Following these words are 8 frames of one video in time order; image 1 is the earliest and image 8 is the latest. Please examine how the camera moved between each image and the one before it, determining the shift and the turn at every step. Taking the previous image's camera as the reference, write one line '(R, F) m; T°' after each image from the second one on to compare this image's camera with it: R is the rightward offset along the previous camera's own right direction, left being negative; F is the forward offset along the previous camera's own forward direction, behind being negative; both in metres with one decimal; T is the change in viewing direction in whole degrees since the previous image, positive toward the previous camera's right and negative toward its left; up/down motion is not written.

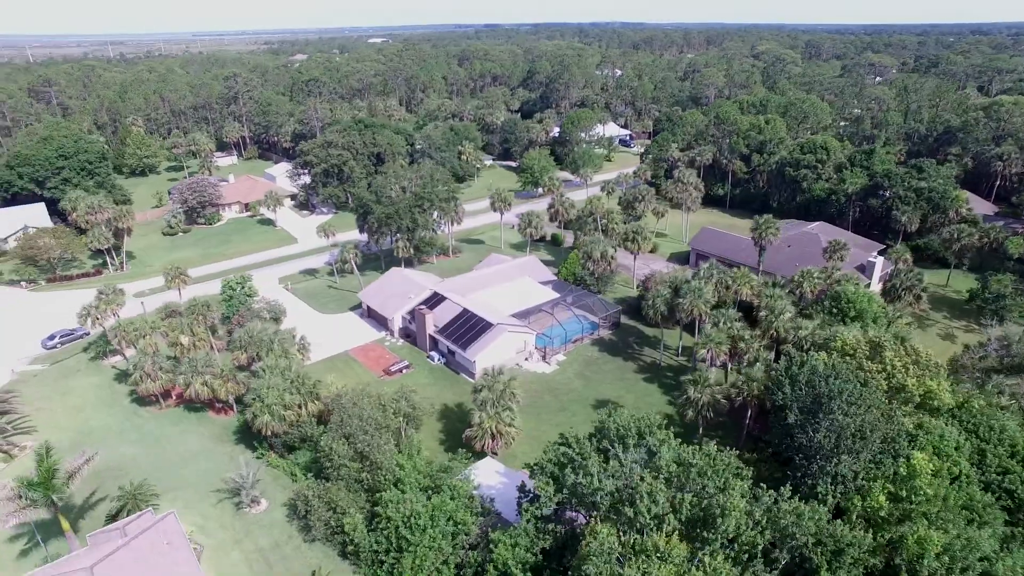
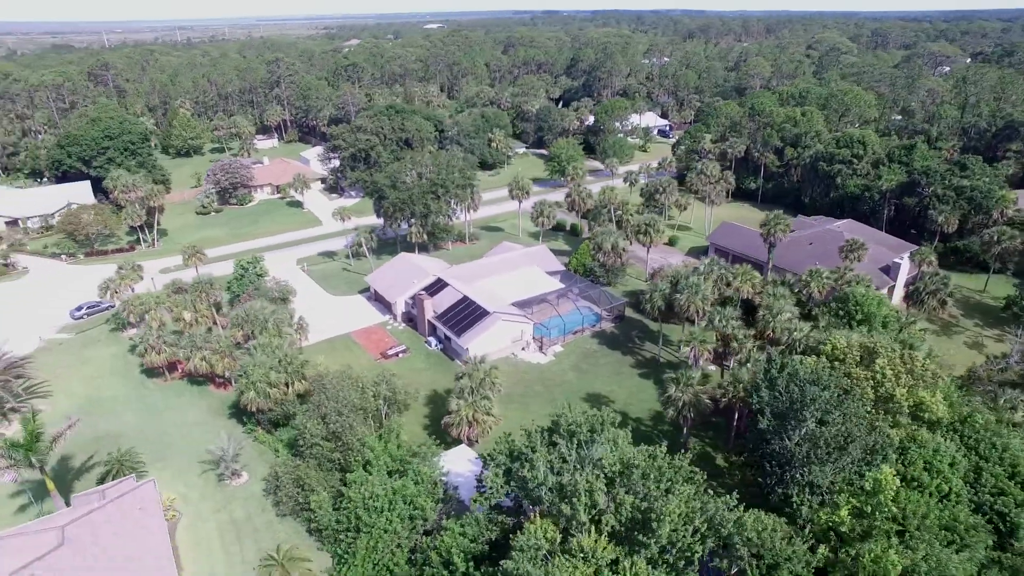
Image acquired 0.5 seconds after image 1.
(+4.3, +0.5) m; -5°
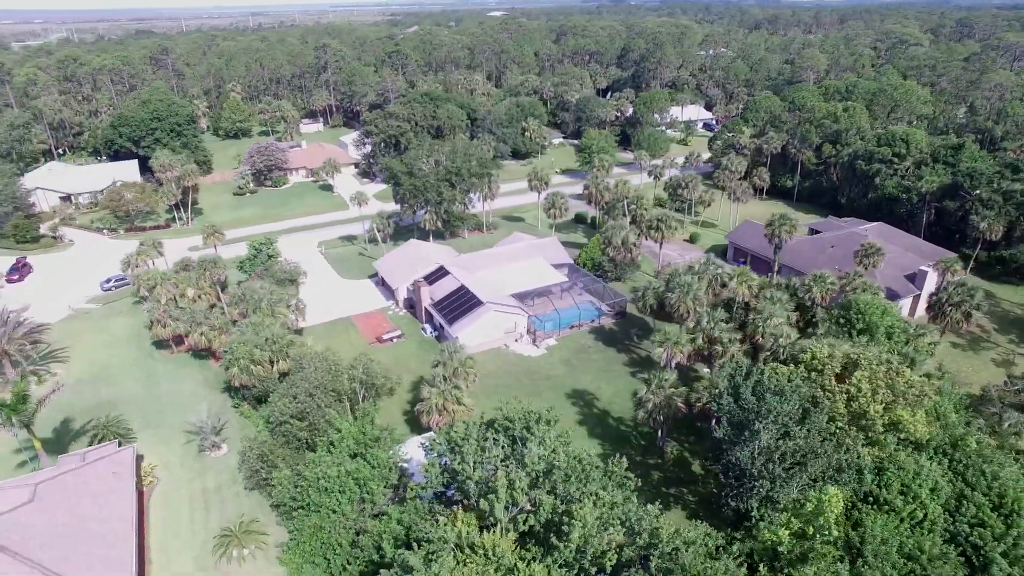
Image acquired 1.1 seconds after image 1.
(+5.1, +0.6) m; -5°
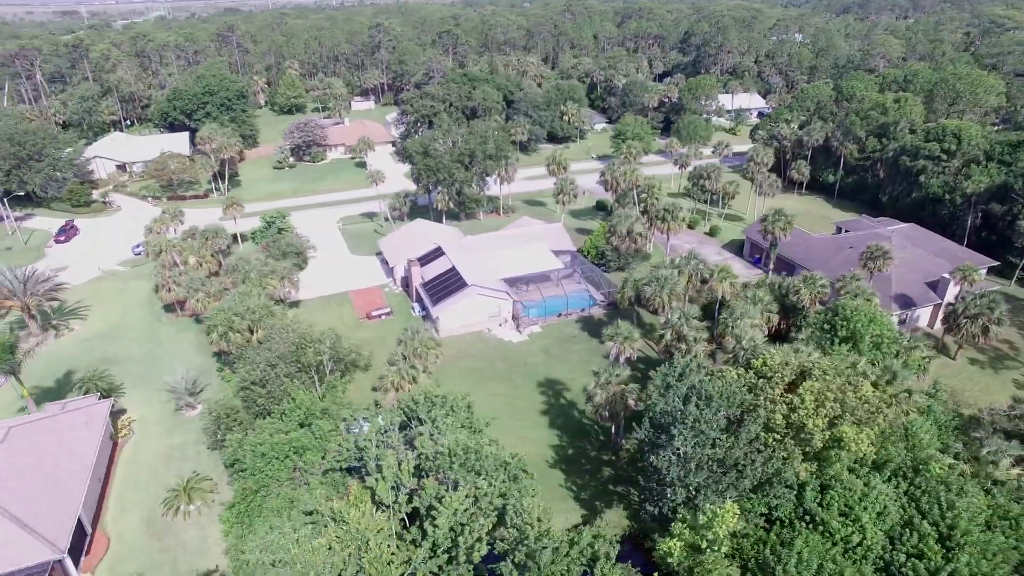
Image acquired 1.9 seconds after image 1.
(+6.9, +0.7) m; -6°
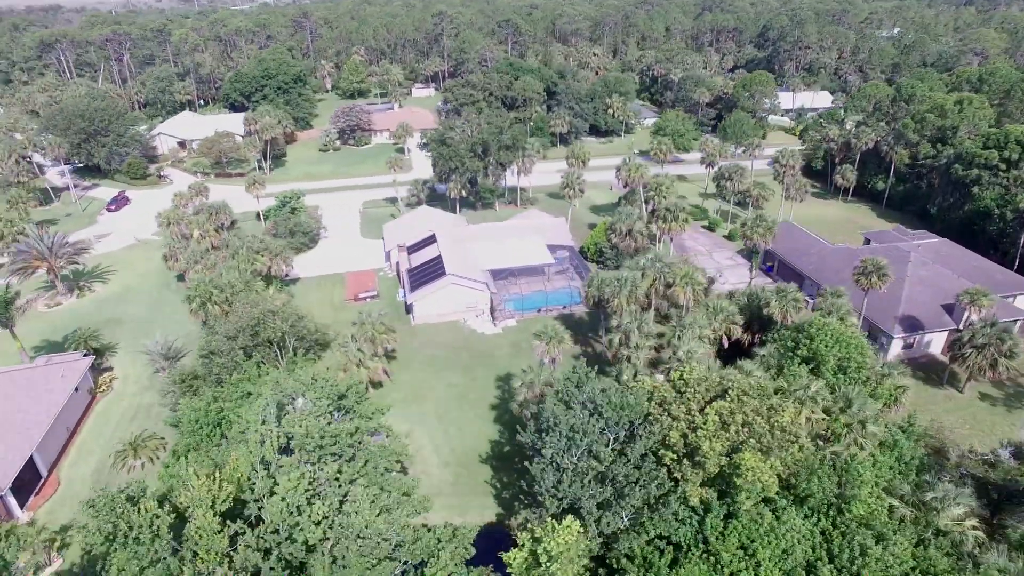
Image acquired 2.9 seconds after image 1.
(+8.6, +1.1) m; -8°
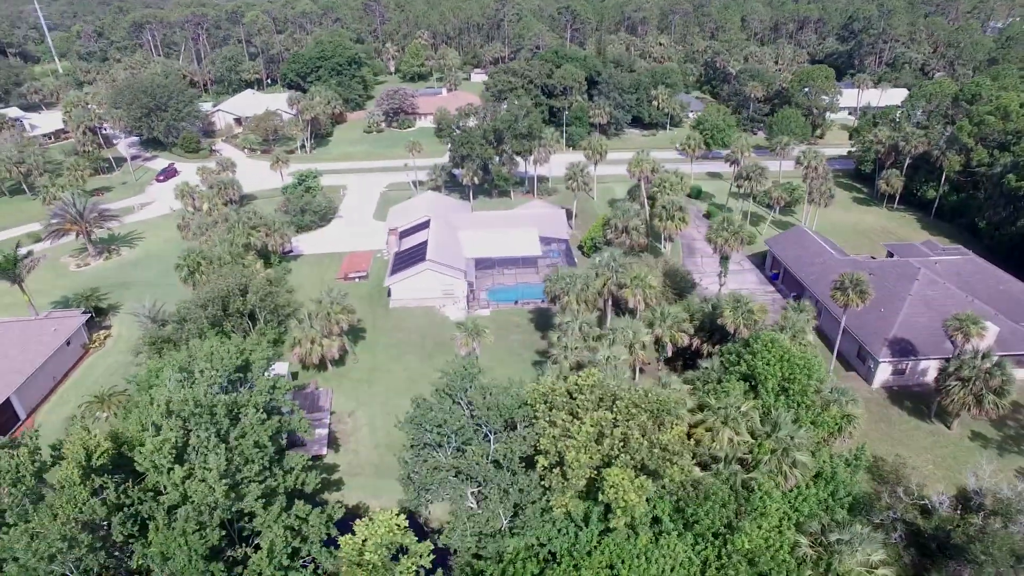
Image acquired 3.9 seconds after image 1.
(+8.6, +1.1) m; -8°
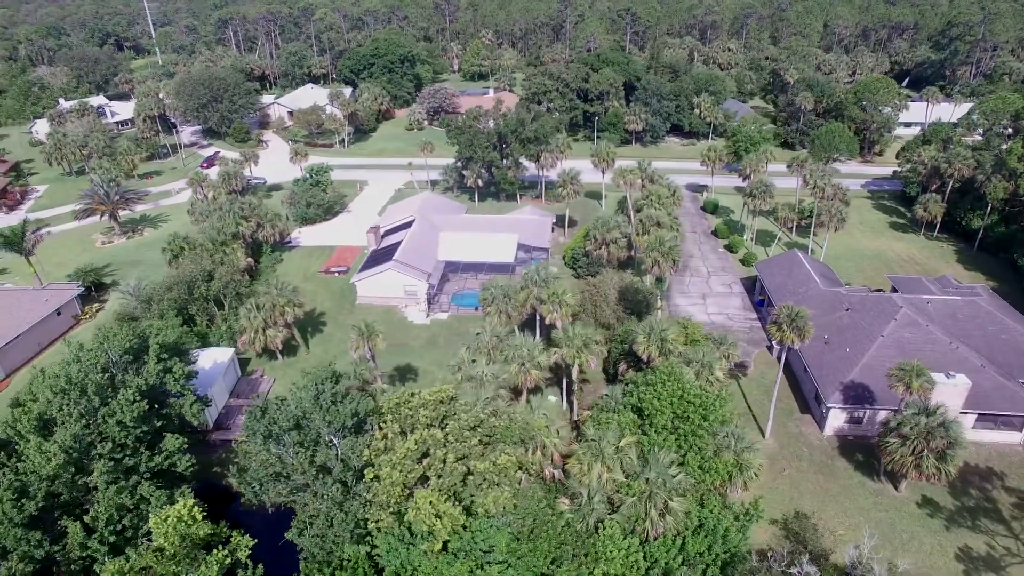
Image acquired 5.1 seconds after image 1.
(+10.3, +1.5) m; -8°
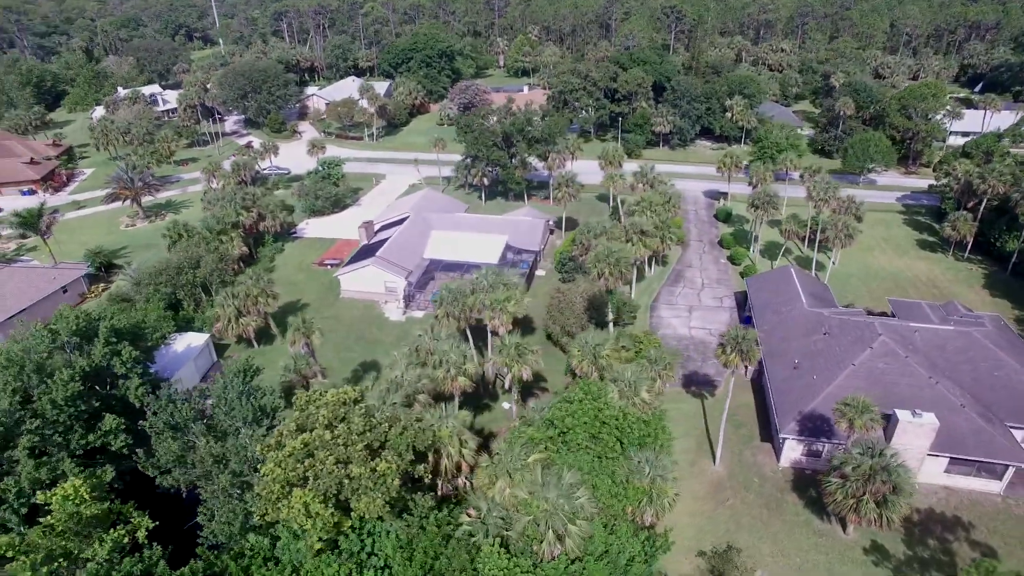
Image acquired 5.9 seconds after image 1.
(+6.8, +1.0) m; -6°
